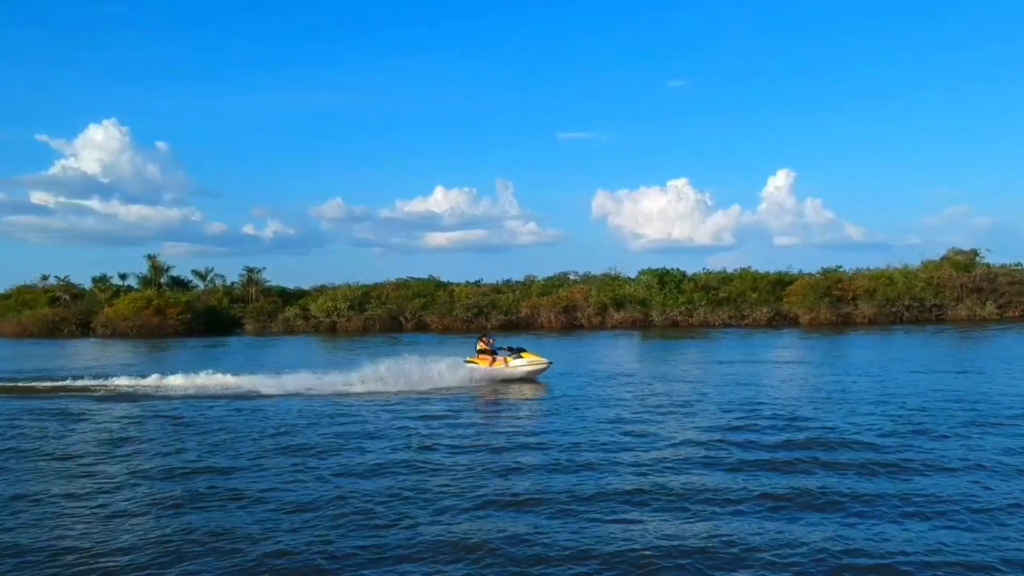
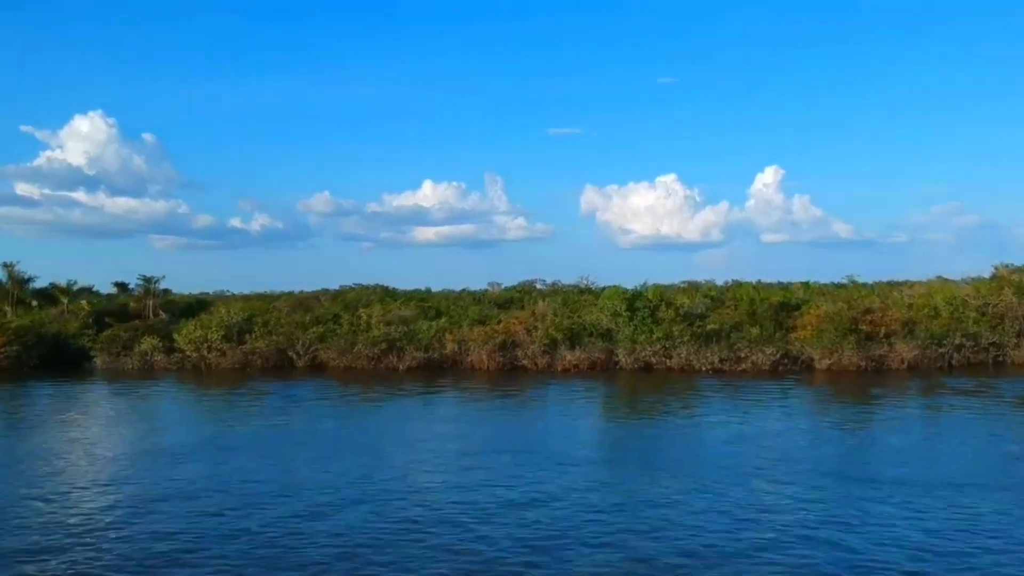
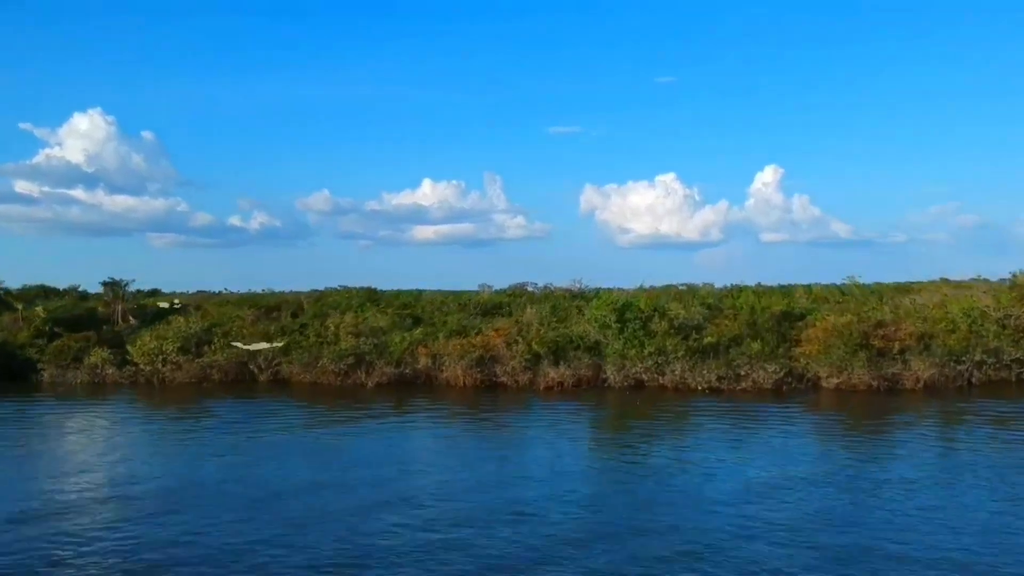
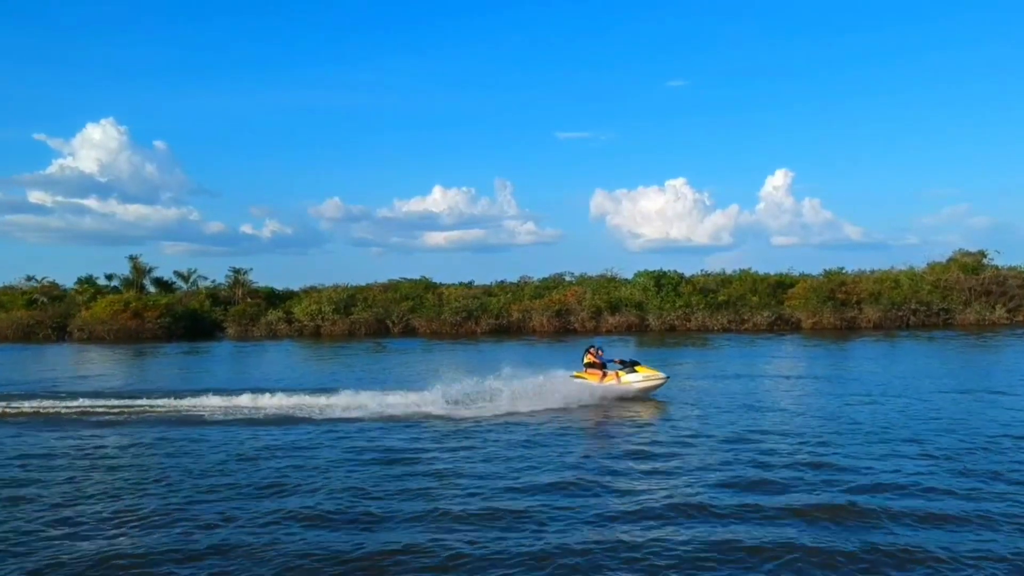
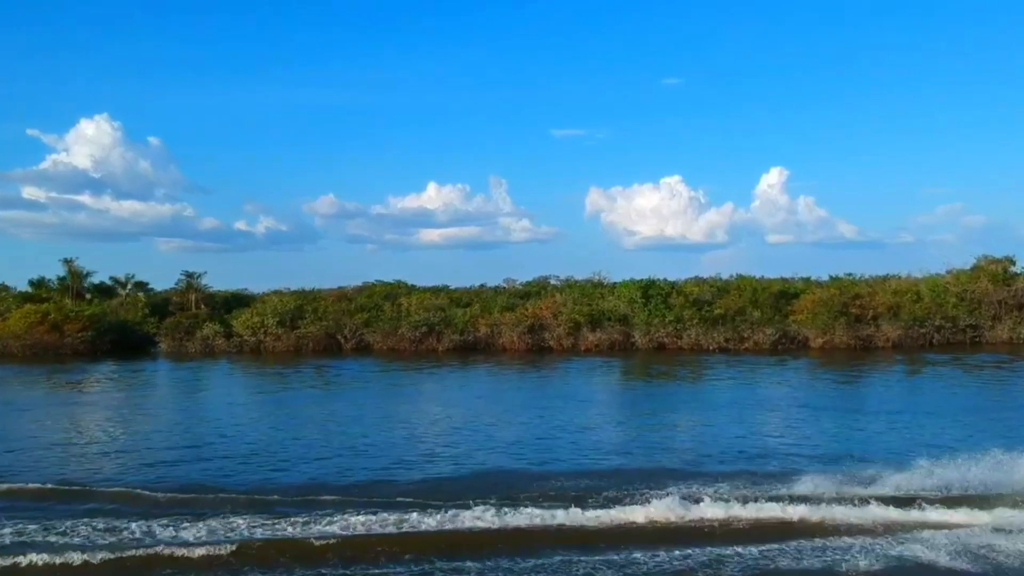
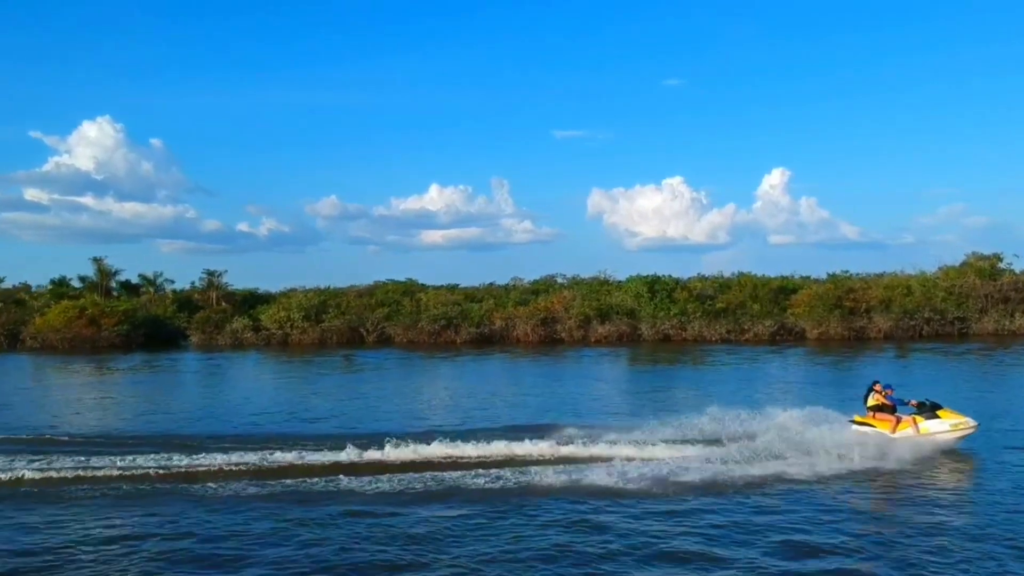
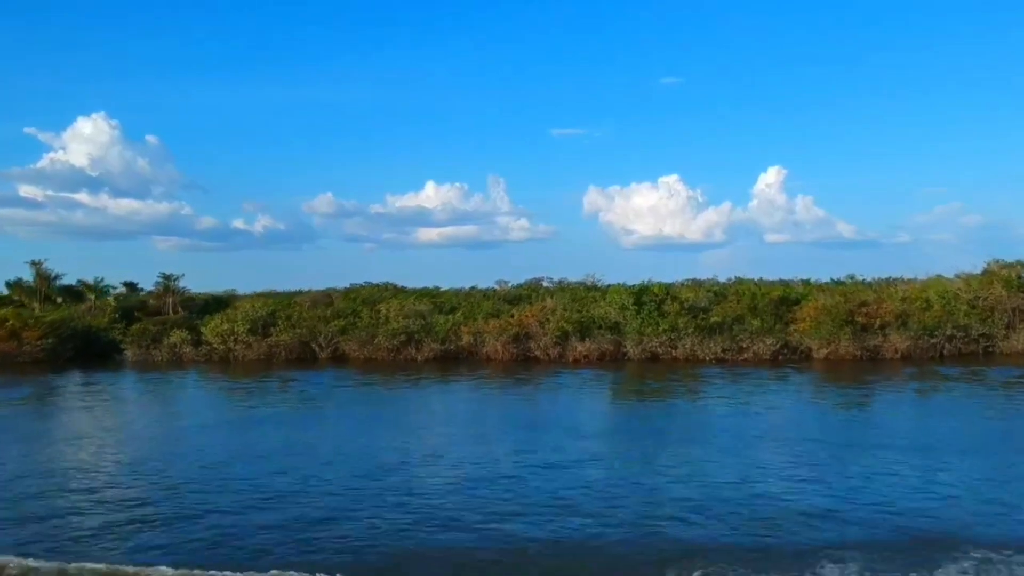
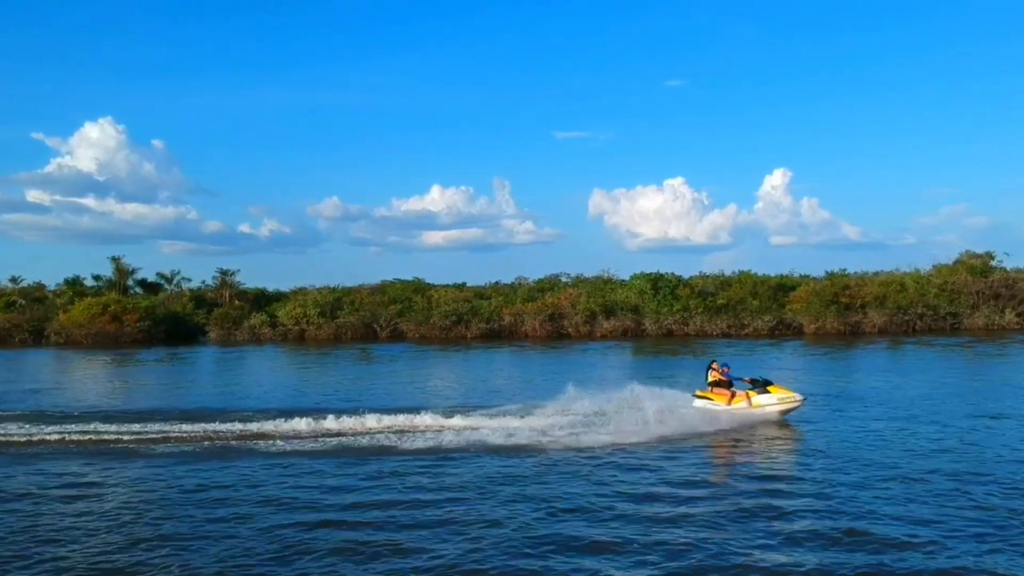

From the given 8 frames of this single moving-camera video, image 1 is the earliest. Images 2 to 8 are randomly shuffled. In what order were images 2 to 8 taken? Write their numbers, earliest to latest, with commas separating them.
4, 8, 6, 5, 7, 2, 3
